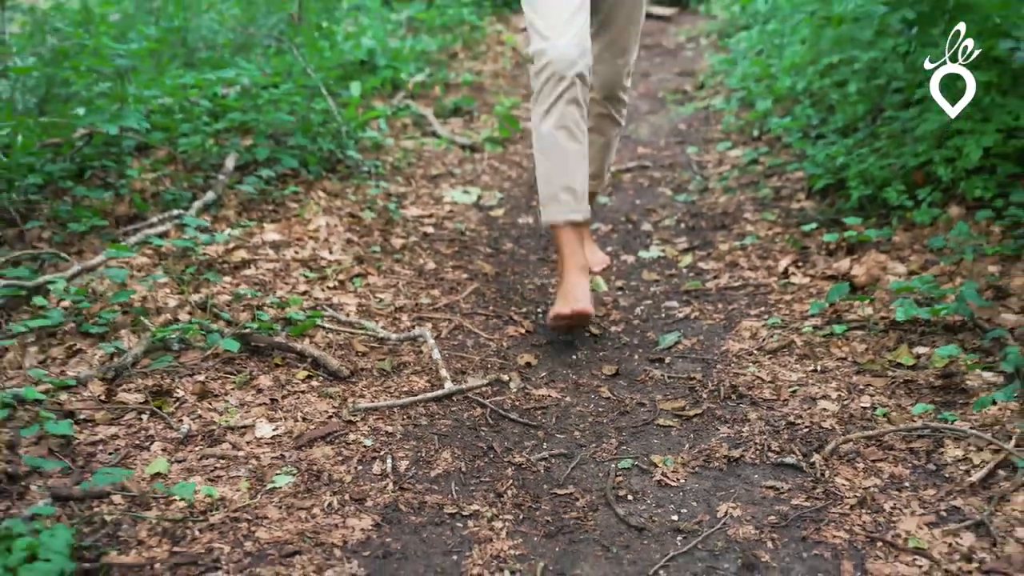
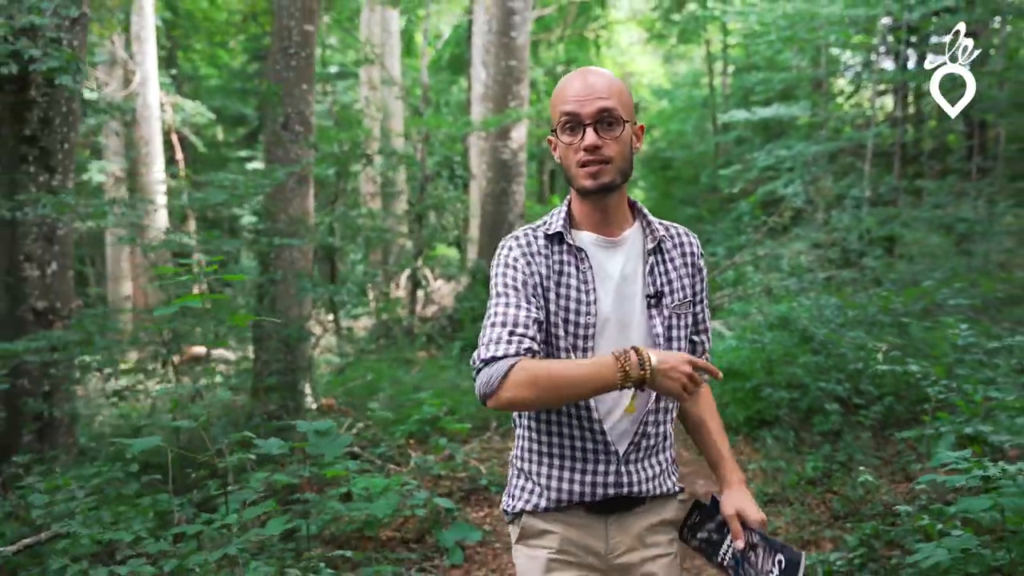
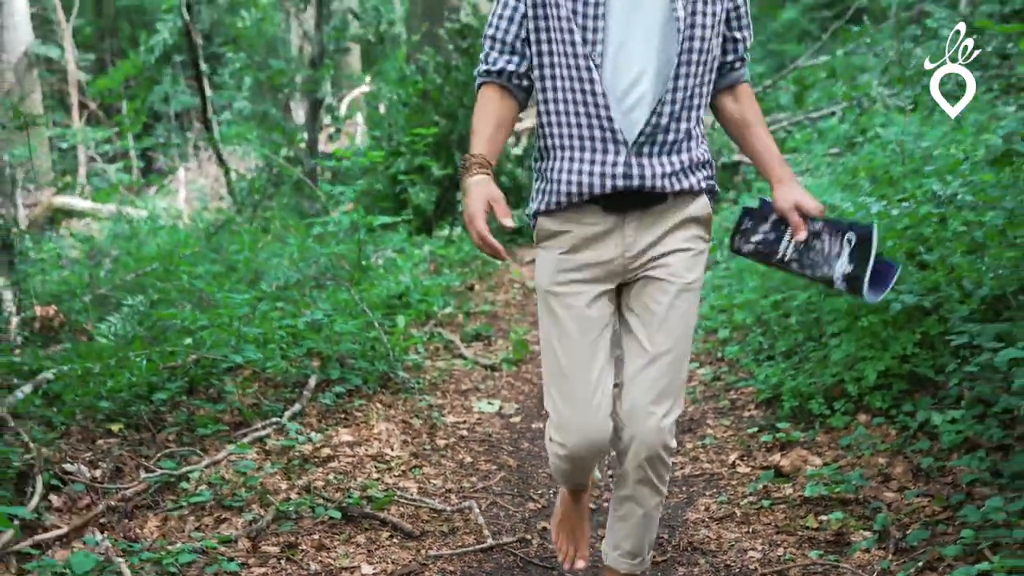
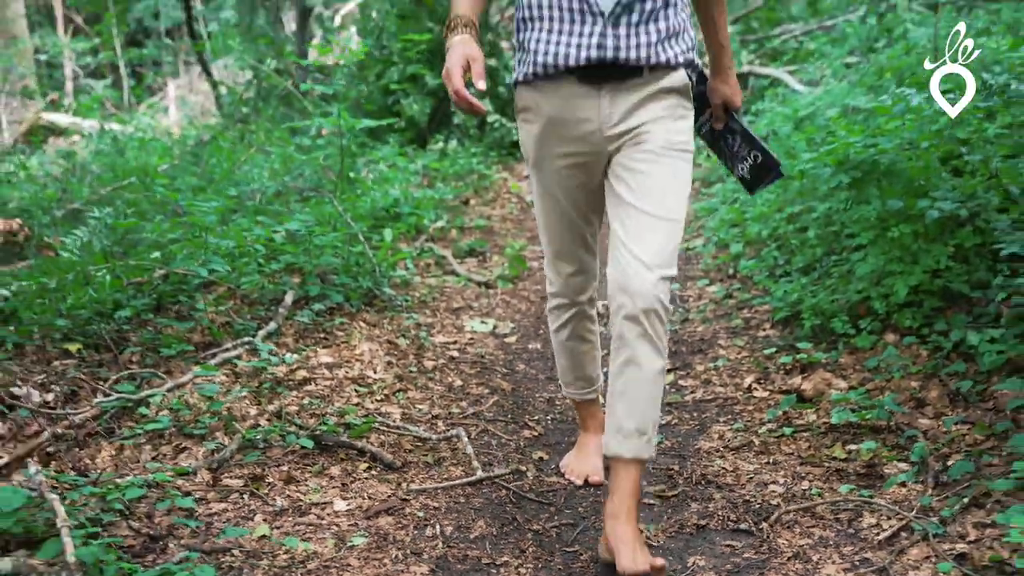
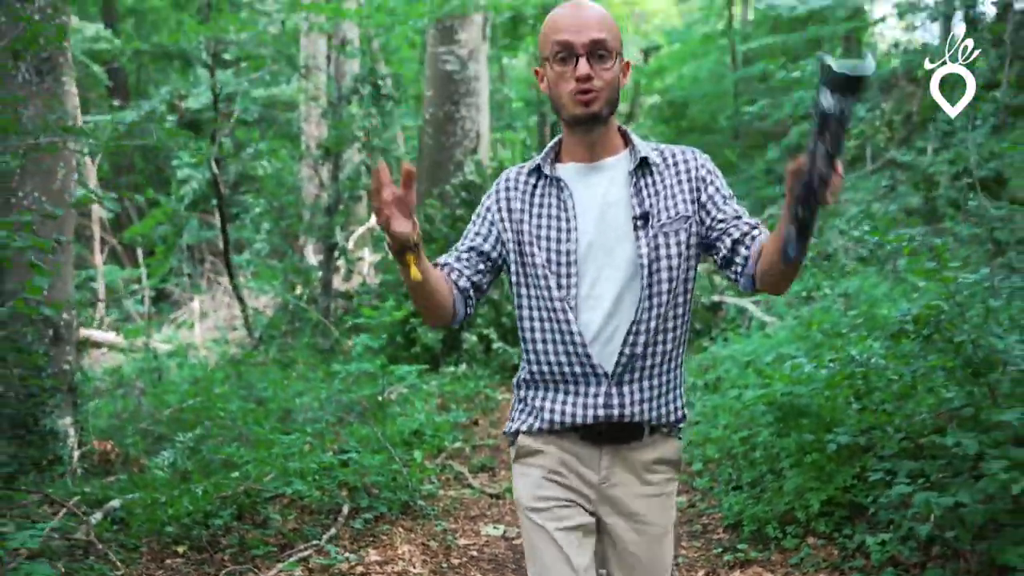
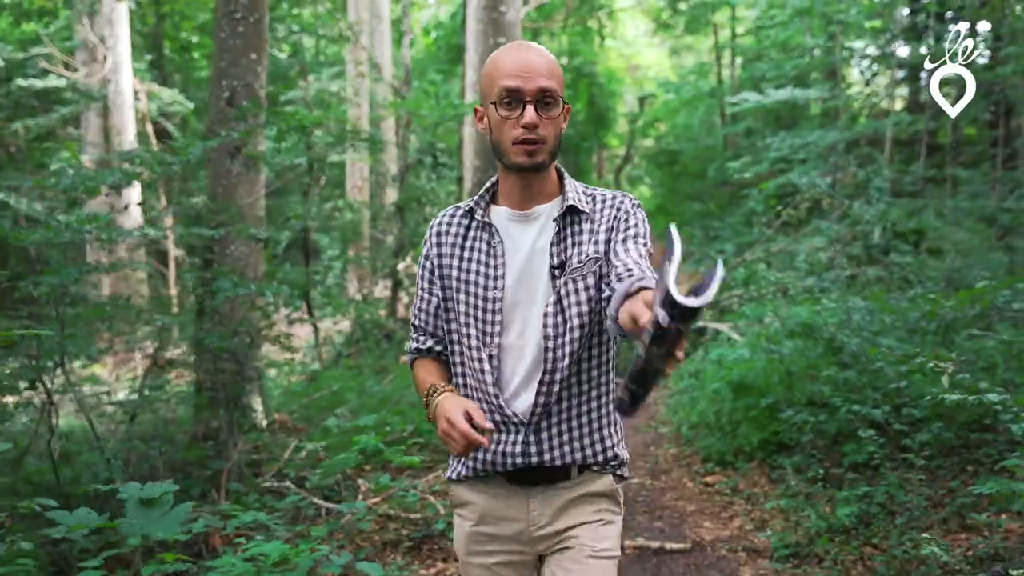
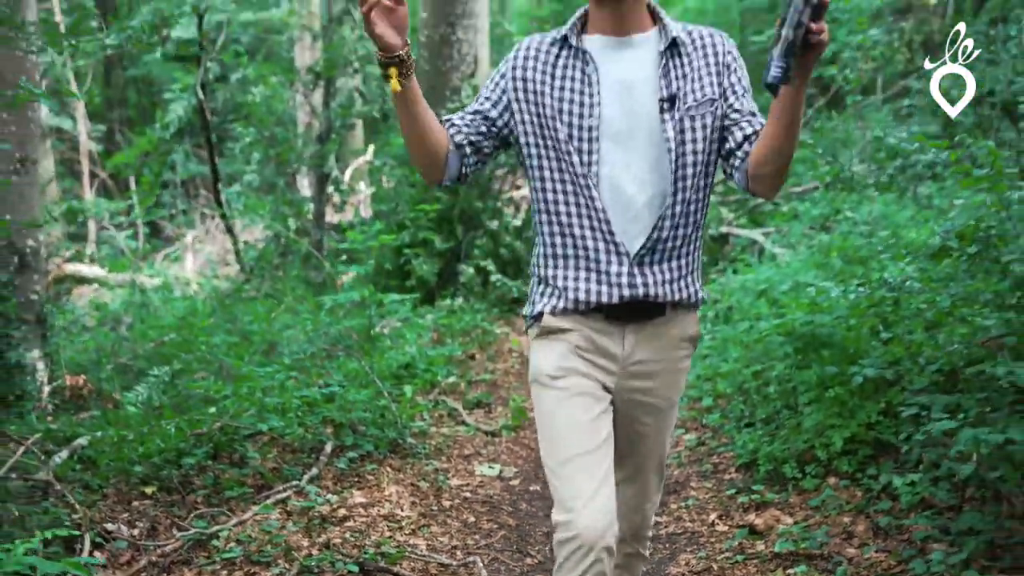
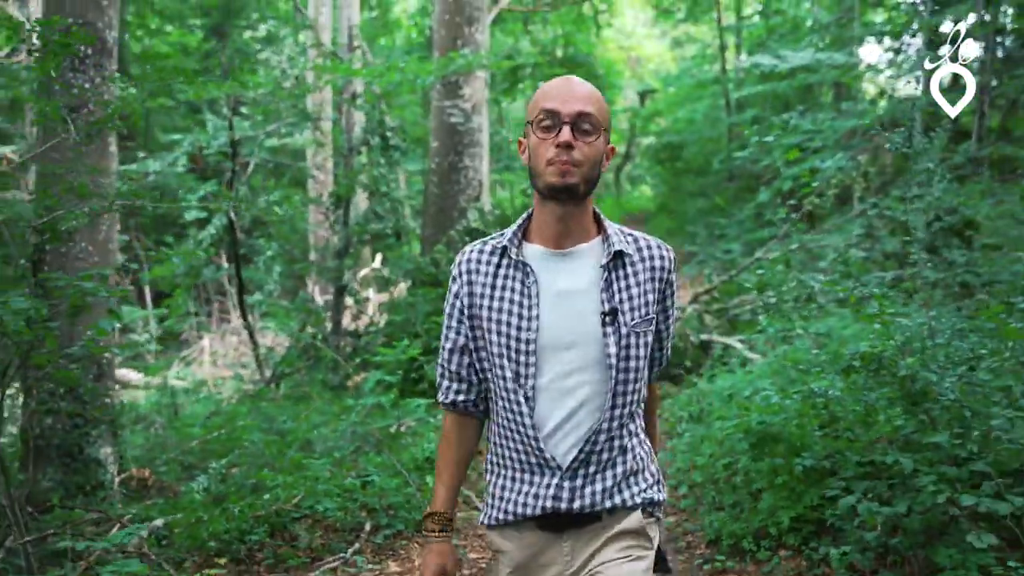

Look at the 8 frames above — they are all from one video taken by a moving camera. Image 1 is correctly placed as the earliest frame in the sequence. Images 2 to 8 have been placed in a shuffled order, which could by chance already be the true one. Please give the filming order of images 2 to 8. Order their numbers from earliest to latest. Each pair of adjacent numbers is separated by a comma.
4, 3, 7, 5, 8, 6, 2
